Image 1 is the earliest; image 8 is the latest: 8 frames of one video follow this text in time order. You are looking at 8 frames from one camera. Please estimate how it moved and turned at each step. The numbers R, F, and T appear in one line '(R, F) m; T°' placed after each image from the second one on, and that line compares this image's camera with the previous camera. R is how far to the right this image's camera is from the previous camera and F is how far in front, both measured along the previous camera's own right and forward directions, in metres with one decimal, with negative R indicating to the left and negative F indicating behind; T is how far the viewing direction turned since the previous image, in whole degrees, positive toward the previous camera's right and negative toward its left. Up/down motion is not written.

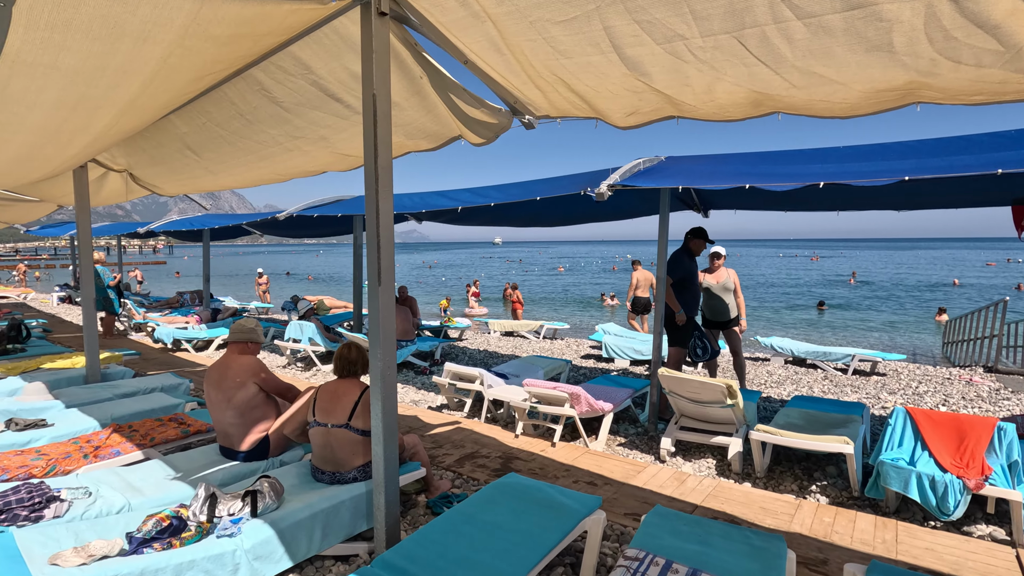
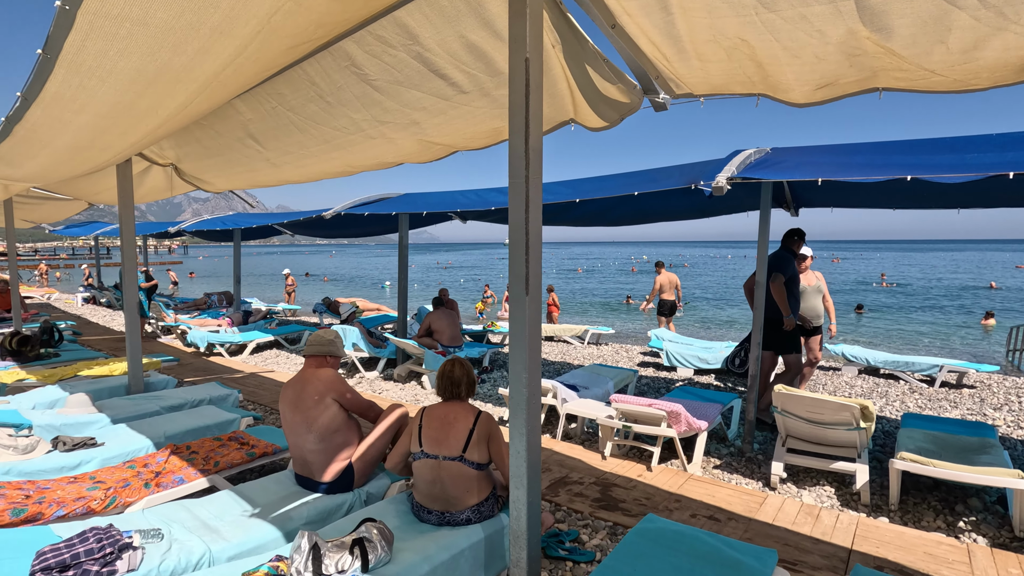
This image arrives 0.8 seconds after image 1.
(-0.6, +0.4) m; -1°
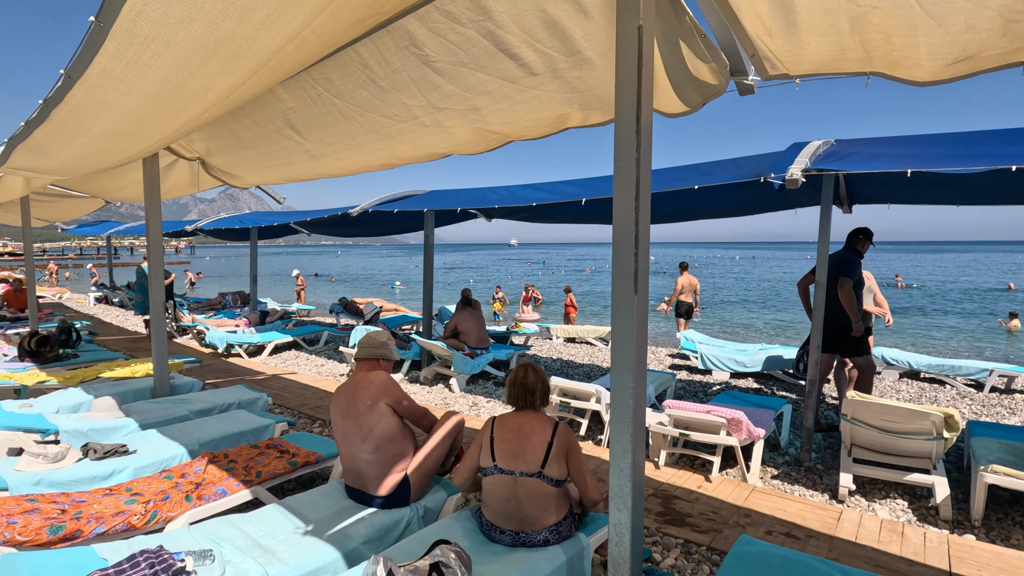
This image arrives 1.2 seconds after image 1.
(-0.3, +0.2) m; 0°
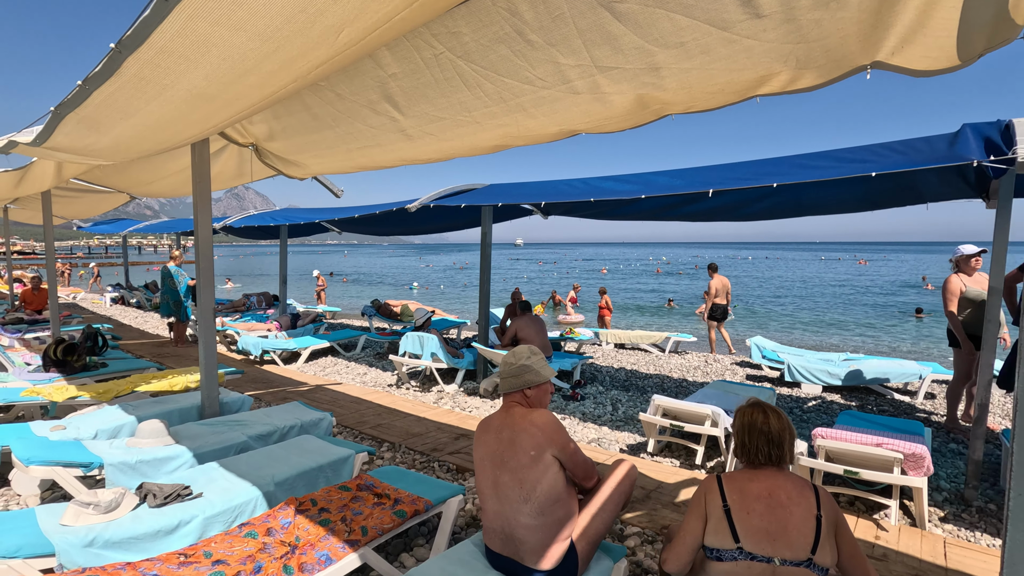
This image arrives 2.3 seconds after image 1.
(-0.7, +0.6) m; 0°
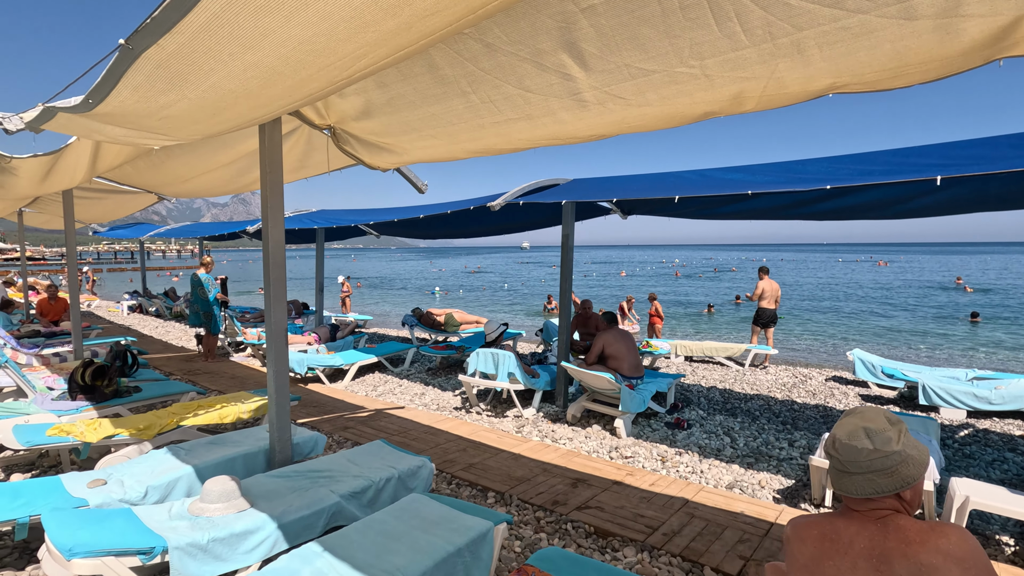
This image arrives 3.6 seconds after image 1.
(-0.9, +0.8) m; -1°
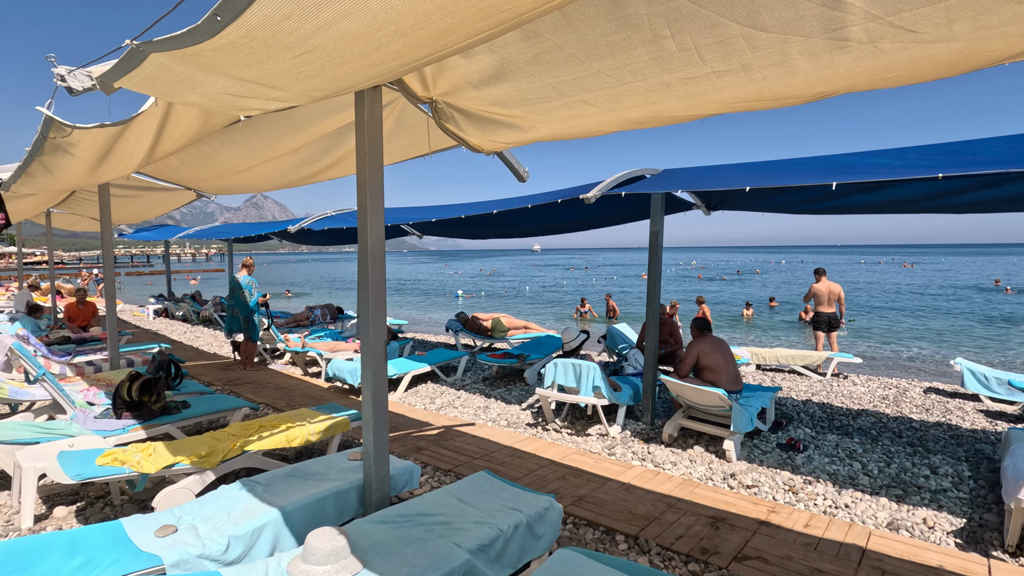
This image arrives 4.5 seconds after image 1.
(-0.7, +0.6) m; -1°
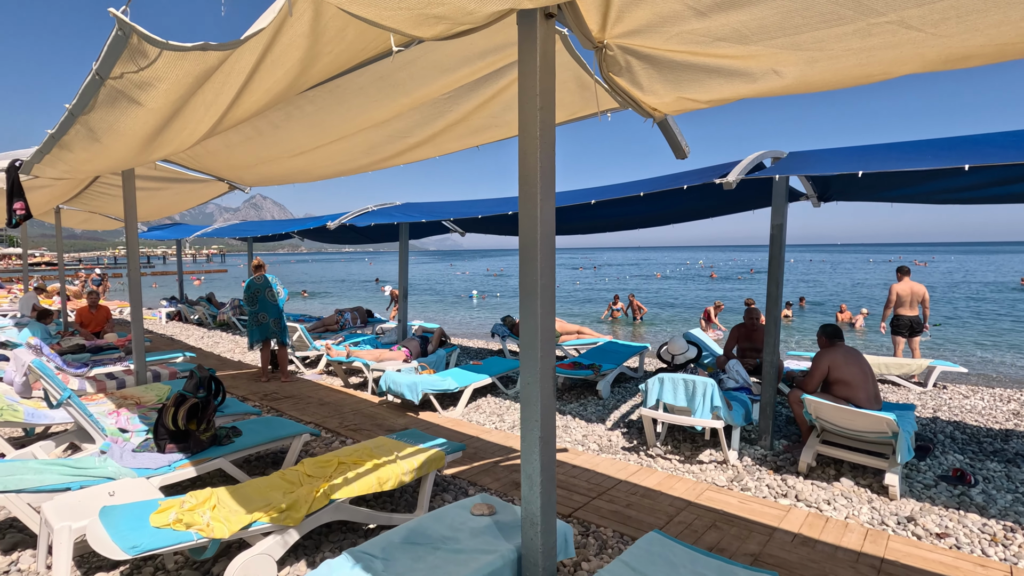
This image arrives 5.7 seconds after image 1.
(-0.8, +0.8) m; 0°
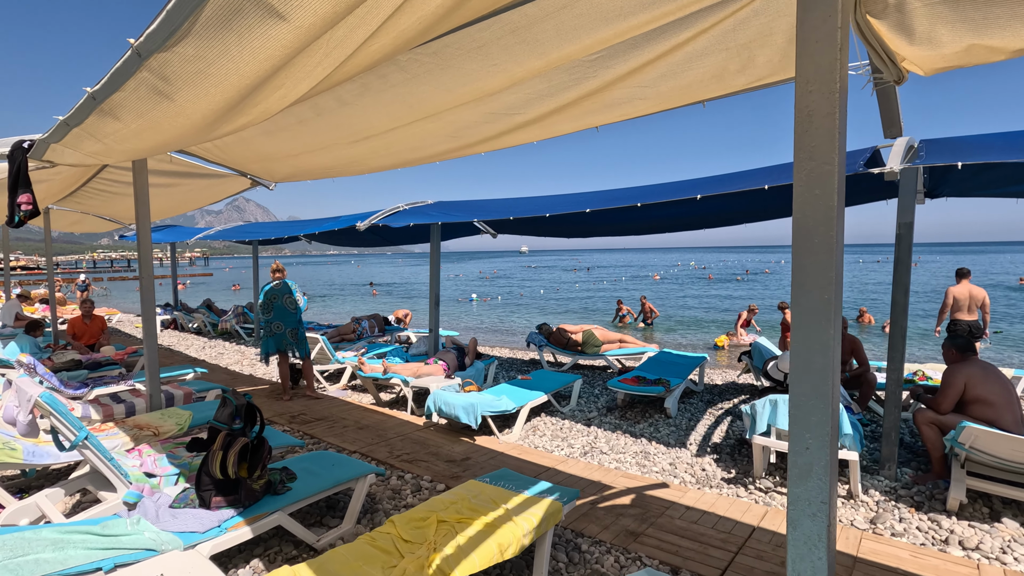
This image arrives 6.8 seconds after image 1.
(-0.7, +0.7) m; +1°
